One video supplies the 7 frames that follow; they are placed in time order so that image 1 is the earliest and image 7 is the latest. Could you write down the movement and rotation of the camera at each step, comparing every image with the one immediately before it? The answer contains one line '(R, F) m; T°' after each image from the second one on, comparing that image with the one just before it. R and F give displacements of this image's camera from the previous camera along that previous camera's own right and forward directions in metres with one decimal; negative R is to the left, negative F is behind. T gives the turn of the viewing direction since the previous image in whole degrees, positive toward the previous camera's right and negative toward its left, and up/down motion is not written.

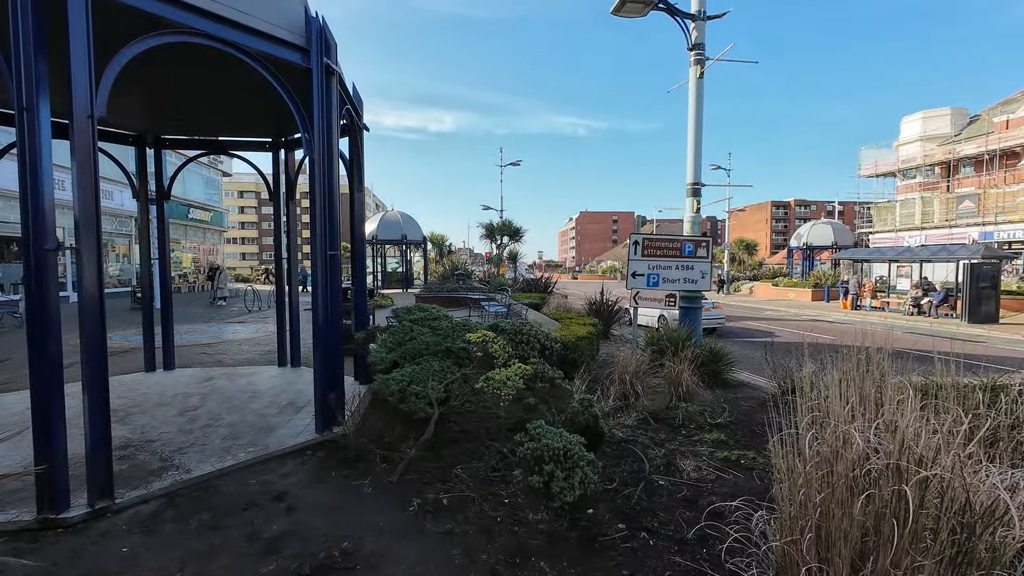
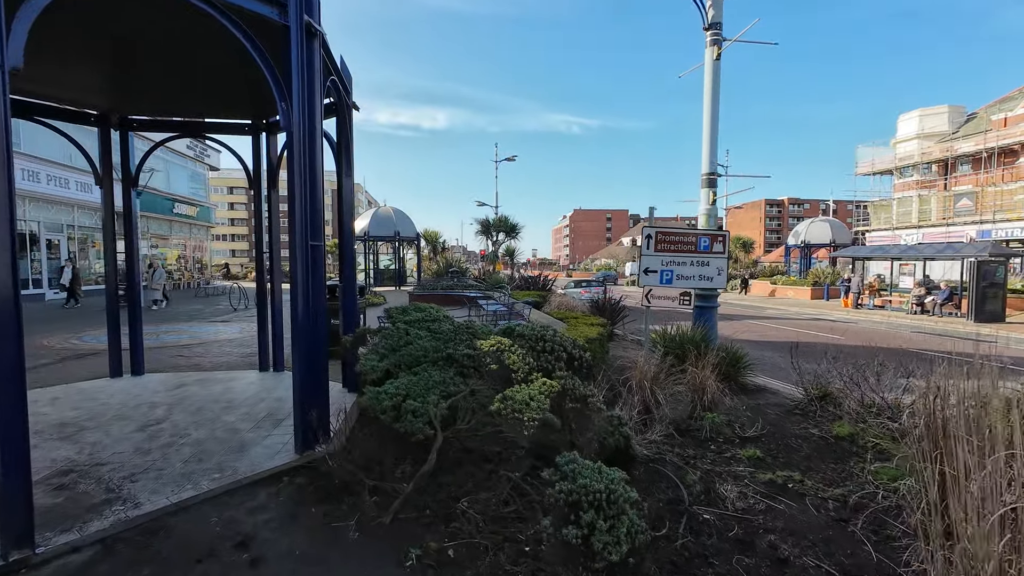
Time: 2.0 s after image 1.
(-0.1, +0.6) m; +1°
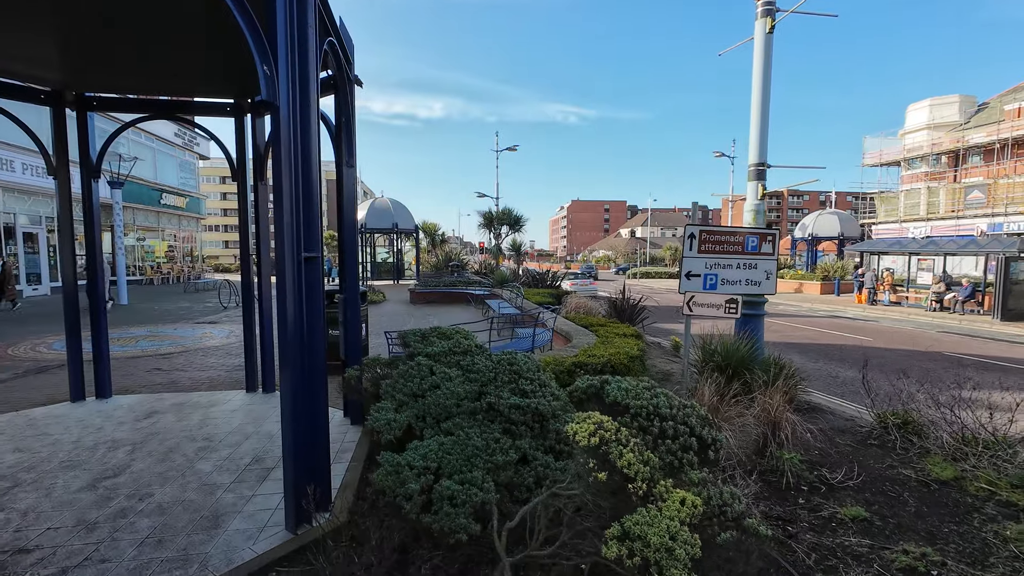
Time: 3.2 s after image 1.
(-0.4, +0.9) m; 0°
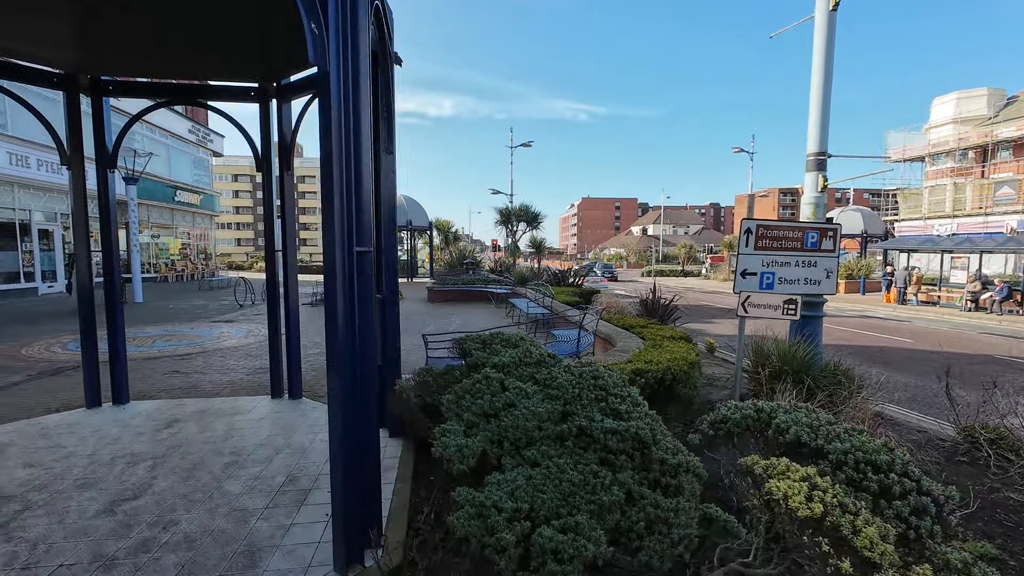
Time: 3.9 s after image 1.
(-0.4, +0.4) m; -1°
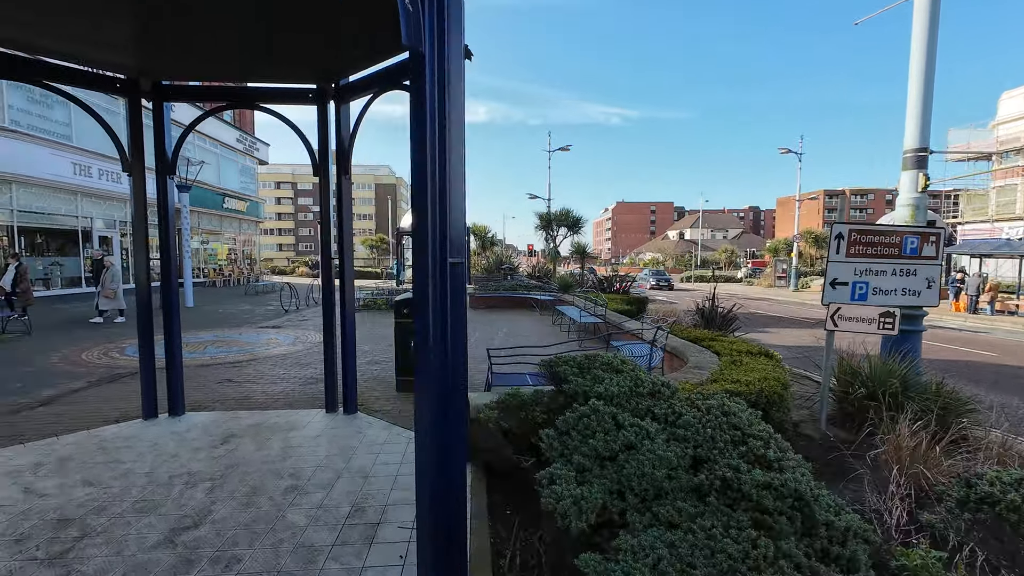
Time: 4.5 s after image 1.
(-0.4, +0.3) m; -4°
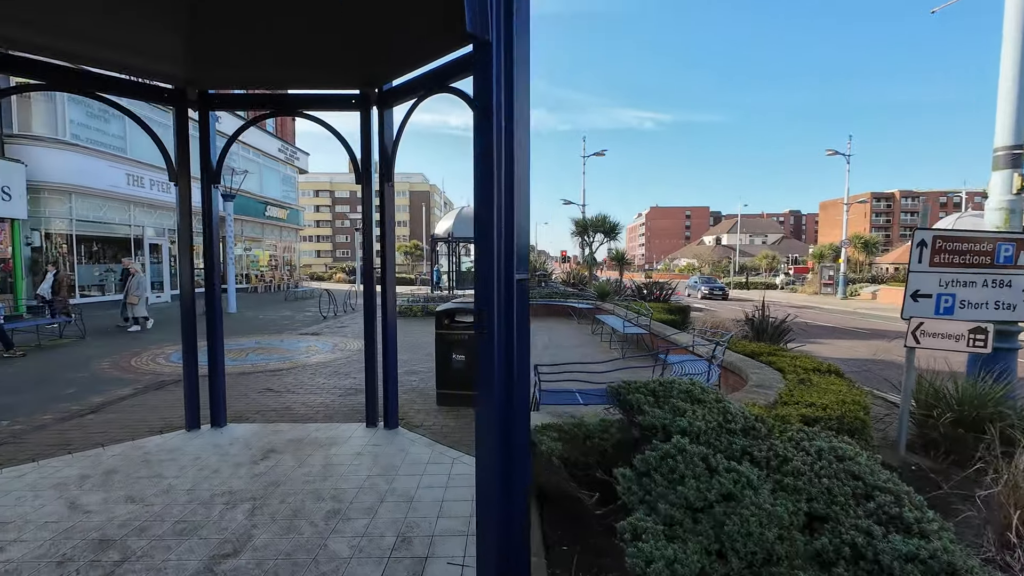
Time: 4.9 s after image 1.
(-0.2, +0.2) m; -4°
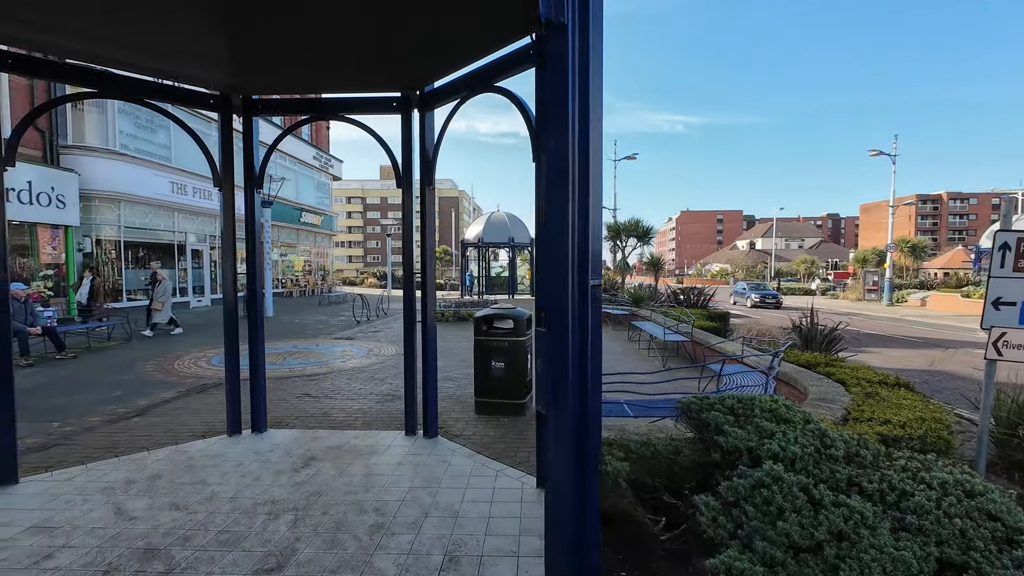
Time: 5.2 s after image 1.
(-0.2, +0.2) m; -3°
